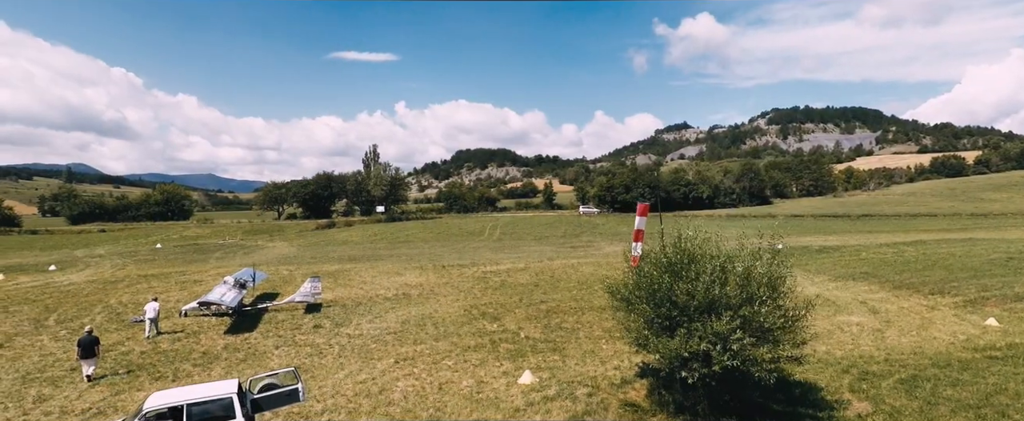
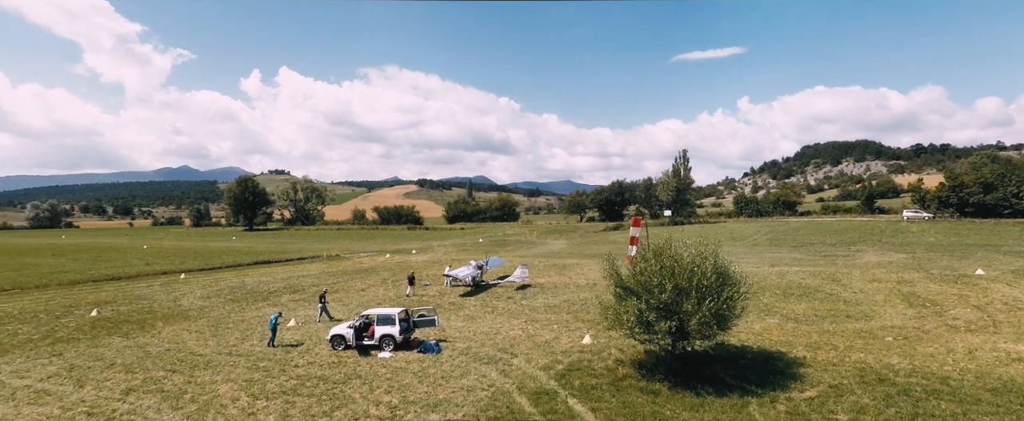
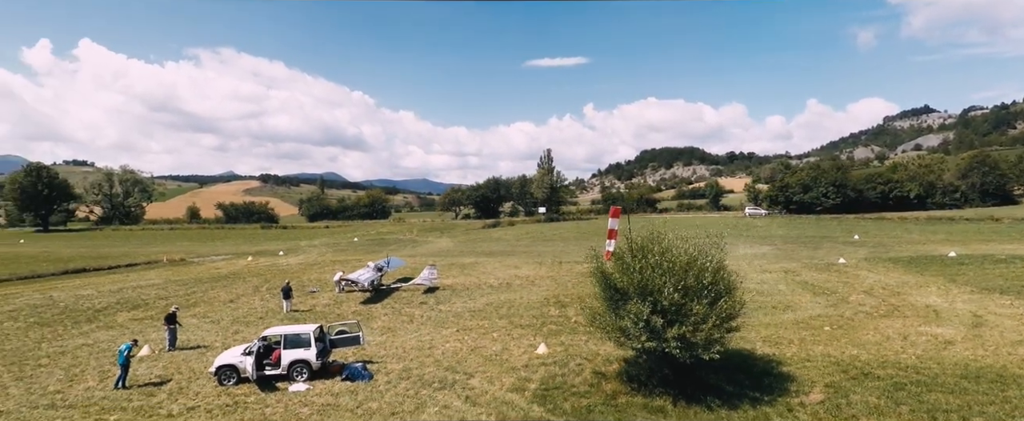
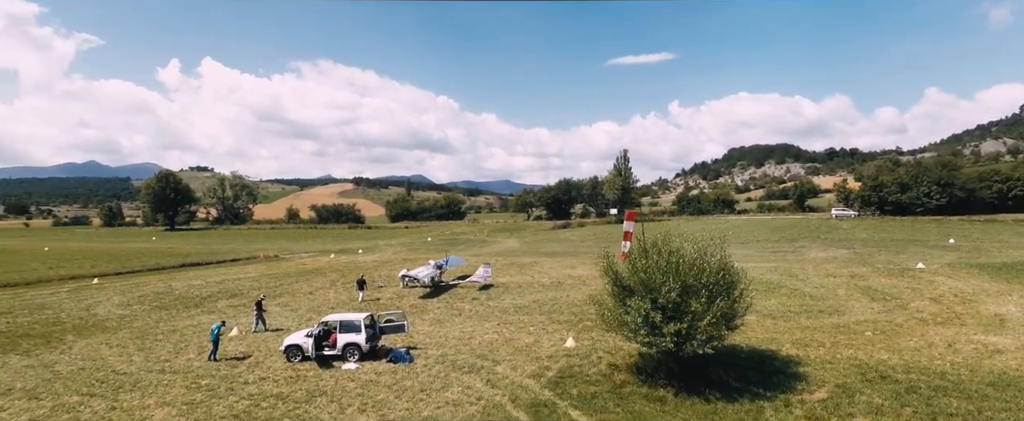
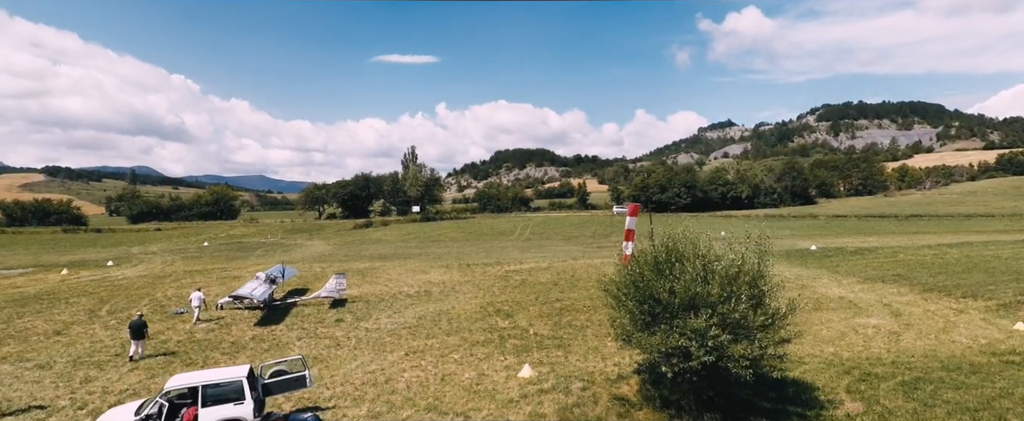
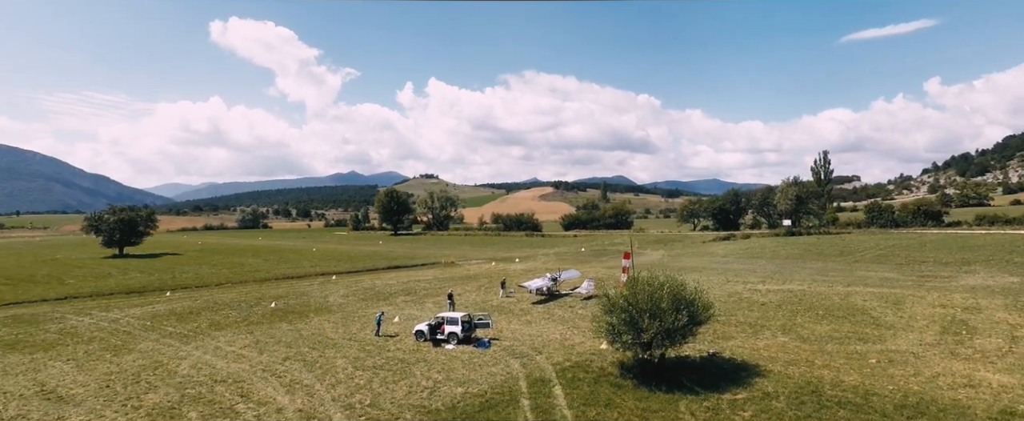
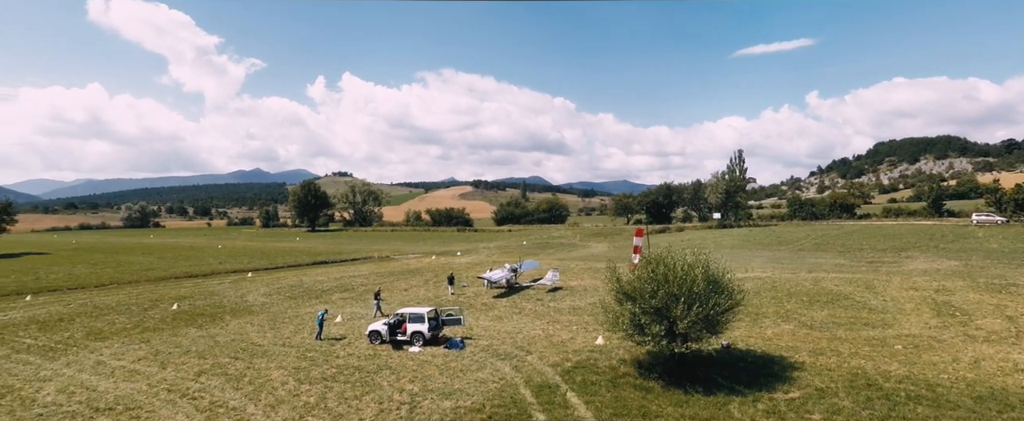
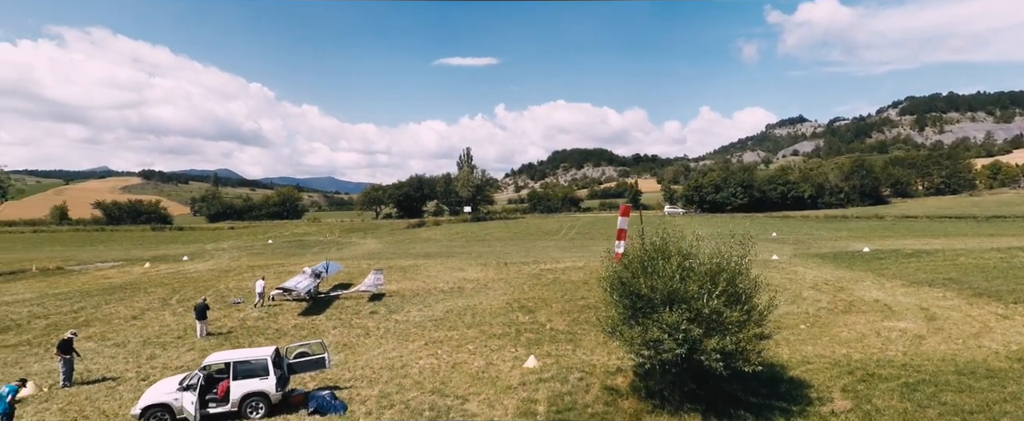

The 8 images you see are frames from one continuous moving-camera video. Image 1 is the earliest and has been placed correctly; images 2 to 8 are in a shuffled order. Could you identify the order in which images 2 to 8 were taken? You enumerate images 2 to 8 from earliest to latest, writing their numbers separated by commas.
5, 8, 3, 4, 2, 7, 6
